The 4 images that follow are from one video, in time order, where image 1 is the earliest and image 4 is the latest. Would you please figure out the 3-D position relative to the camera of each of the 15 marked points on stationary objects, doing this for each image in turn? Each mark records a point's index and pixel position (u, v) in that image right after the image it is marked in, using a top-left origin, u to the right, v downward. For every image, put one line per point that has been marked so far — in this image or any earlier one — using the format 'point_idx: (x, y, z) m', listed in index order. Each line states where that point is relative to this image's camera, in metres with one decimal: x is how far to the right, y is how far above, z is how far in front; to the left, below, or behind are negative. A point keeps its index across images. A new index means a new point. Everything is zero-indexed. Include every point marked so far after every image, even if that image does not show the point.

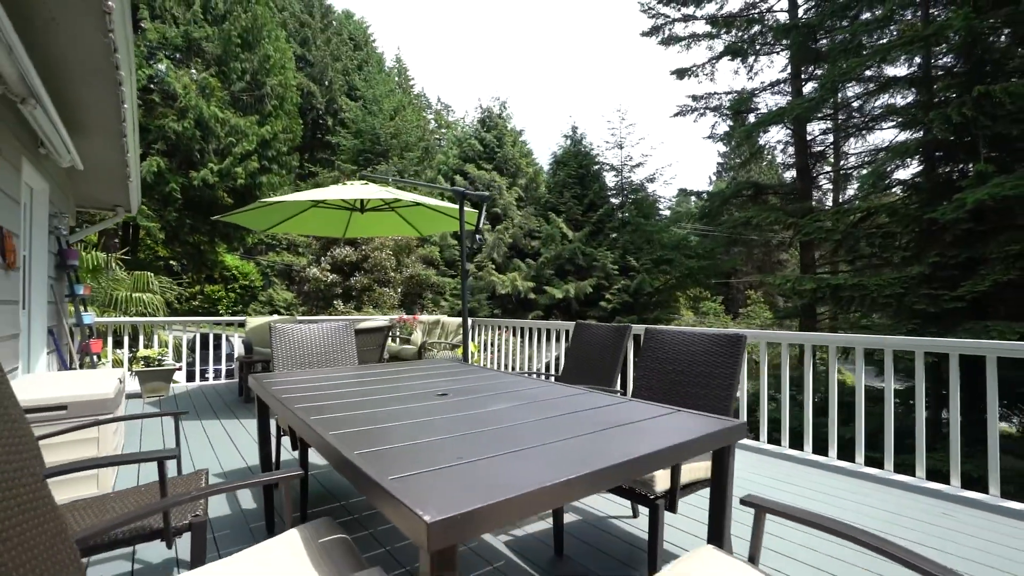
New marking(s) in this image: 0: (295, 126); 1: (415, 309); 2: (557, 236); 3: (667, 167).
0: (-7.7, +5.7, +18.6) m
1: (-3.1, -0.7, +16.8) m
2: (+1.6, +1.8, +18.7) m
3: (+5.9, +4.6, +19.8) m
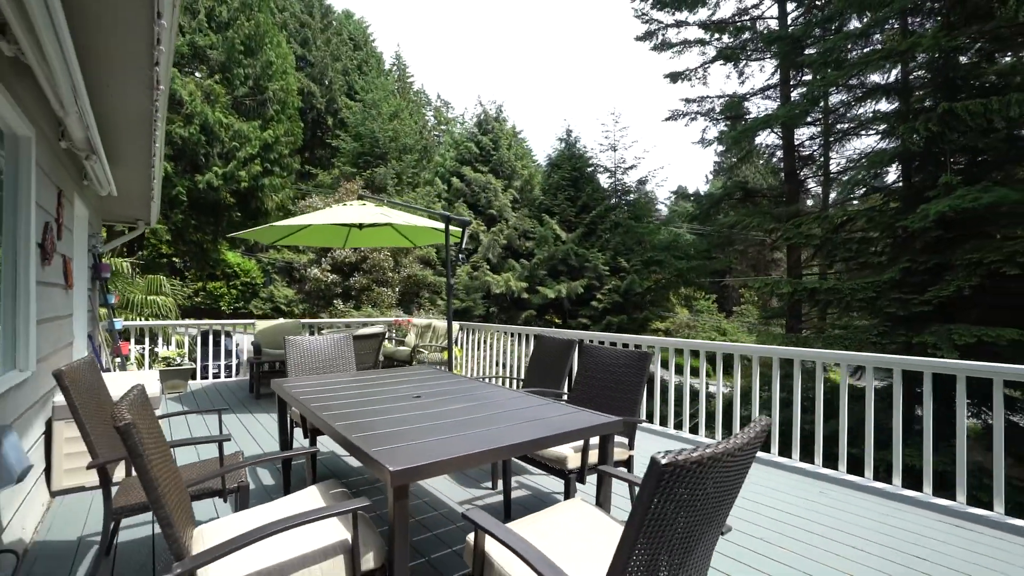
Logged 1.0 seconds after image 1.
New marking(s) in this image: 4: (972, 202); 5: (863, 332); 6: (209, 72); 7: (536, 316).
0: (-7.8, +5.8, +19.1) m
1: (-3.3, -0.6, +17.4) m
2: (+1.4, +1.9, +19.3) m
3: (+5.7, +4.6, +20.4) m
4: (+8.7, +1.6, +9.9) m
5: (+7.9, -1.0, +11.8) m
6: (-9.6, +6.8, +16.6) m
7: (+0.9, -1.0, +19.4) m
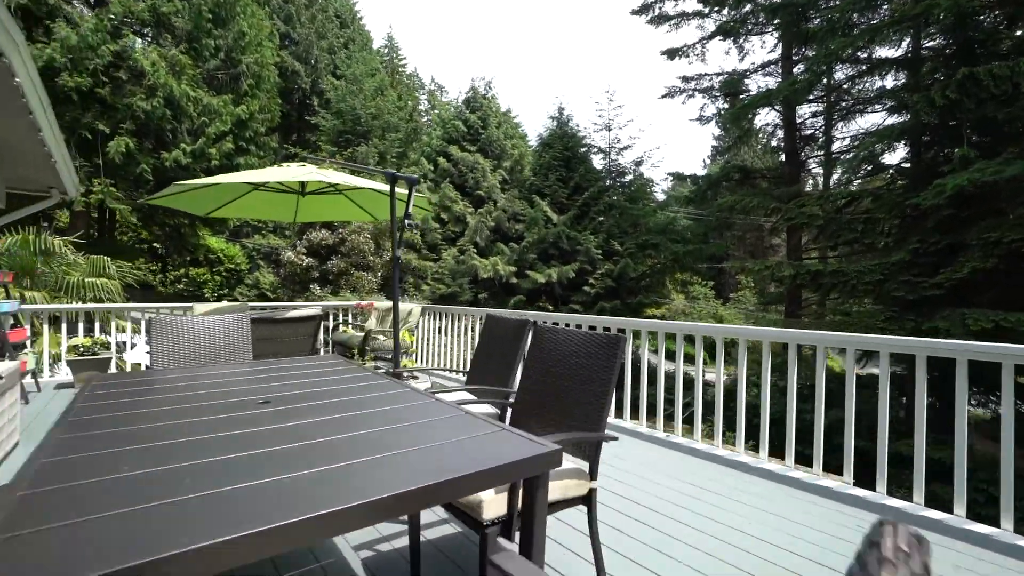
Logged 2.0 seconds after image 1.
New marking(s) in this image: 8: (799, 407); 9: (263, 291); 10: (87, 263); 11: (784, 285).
0: (-8.2, +6.3, +18.1) m
1: (-3.7, -0.2, +16.6) m
2: (+1.0, +2.4, +18.5) m
3: (+5.3, +5.1, +19.5) m
4: (+8.4, +2.0, +9.2) m
5: (+7.5, -0.6, +11.0) m
6: (-10.0, +7.3, +15.6) m
7: (+0.5, -0.5, +18.6) m
8: (+5.0, -2.1, +9.1) m
9: (-8.0, -0.1, +16.6) m
10: (-6.8, +0.4, +8.5) m
11: (+6.7, +0.1, +13.0) m
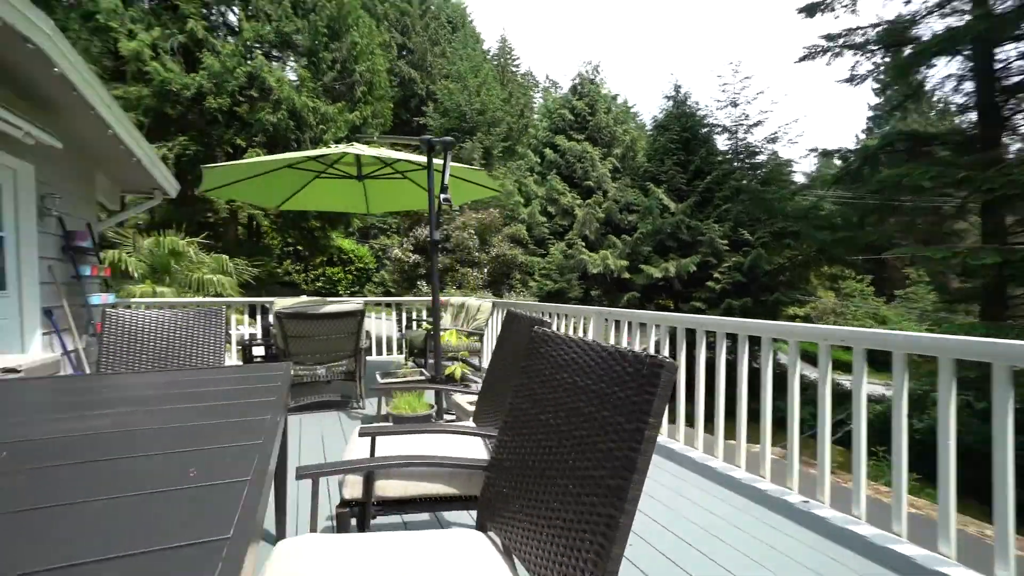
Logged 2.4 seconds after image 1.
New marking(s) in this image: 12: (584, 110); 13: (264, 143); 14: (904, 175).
0: (-4.5, +6.3, +18.7) m
1: (-0.3, -0.1, +16.2) m
2: (+4.7, +2.5, +16.9) m
3: (+9.0, +5.4, +17.0) m
4: (+9.7, +2.2, +6.2) m
5: (+9.4, -0.4, +8.2) m
6: (-6.8, +7.3, +16.6) m
7: (+4.2, -0.3, +17.2) m
8: (+6.5, -1.9, +6.9) m
9: (-4.5, -0.1, +17.1) m
10: (-5.2, +0.4, +9.0) m
11: (+9.0, +0.3, +10.3) m
12: (+2.7, +6.7, +19.6) m
13: (-7.4, +4.3, +15.6) m
14: (+8.6, +2.5, +11.5) m
